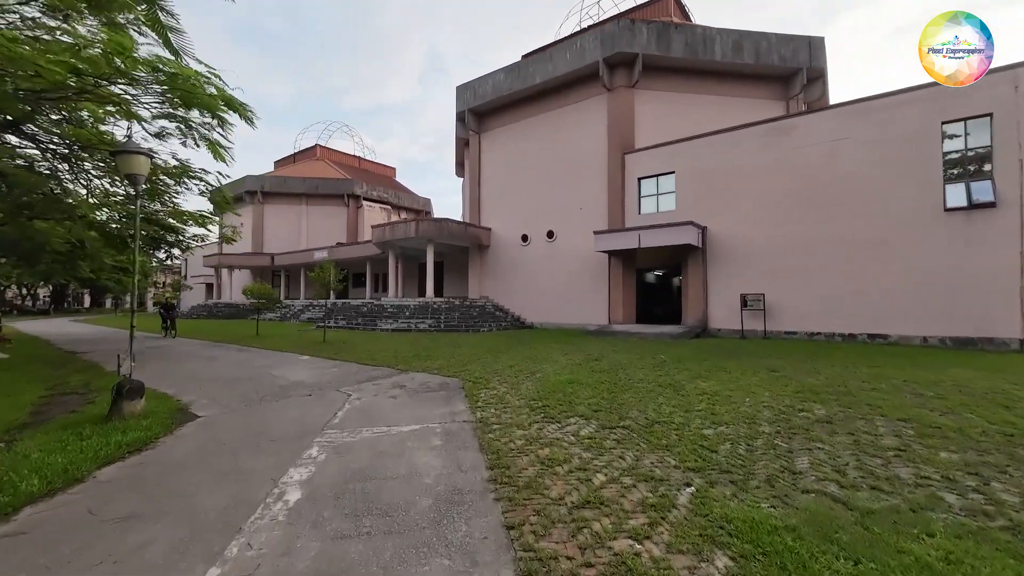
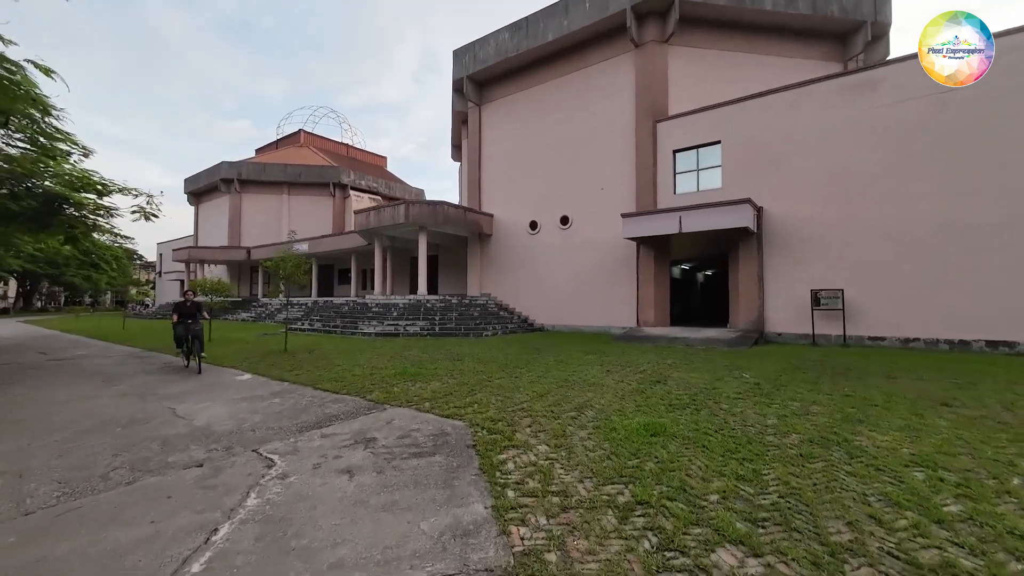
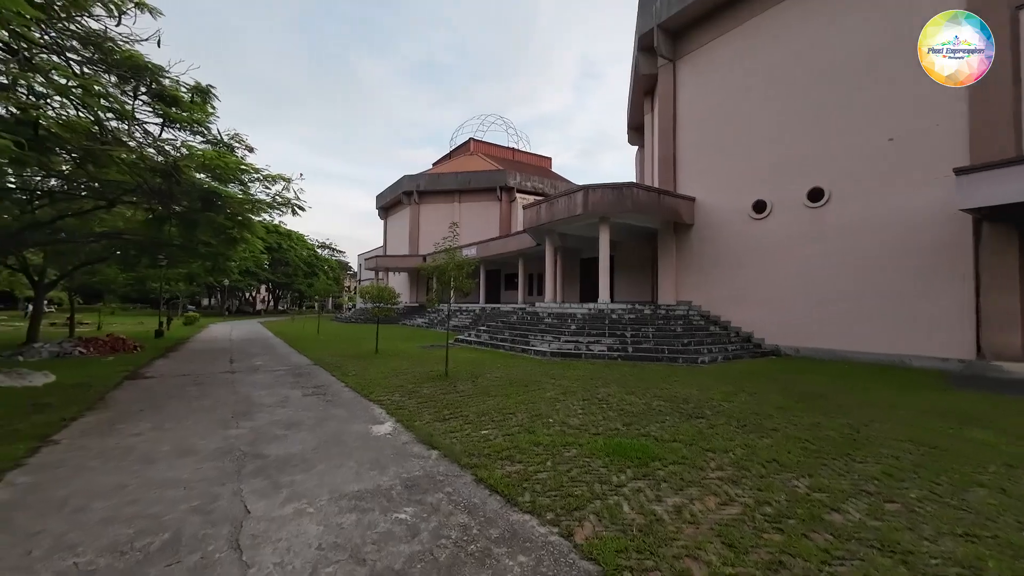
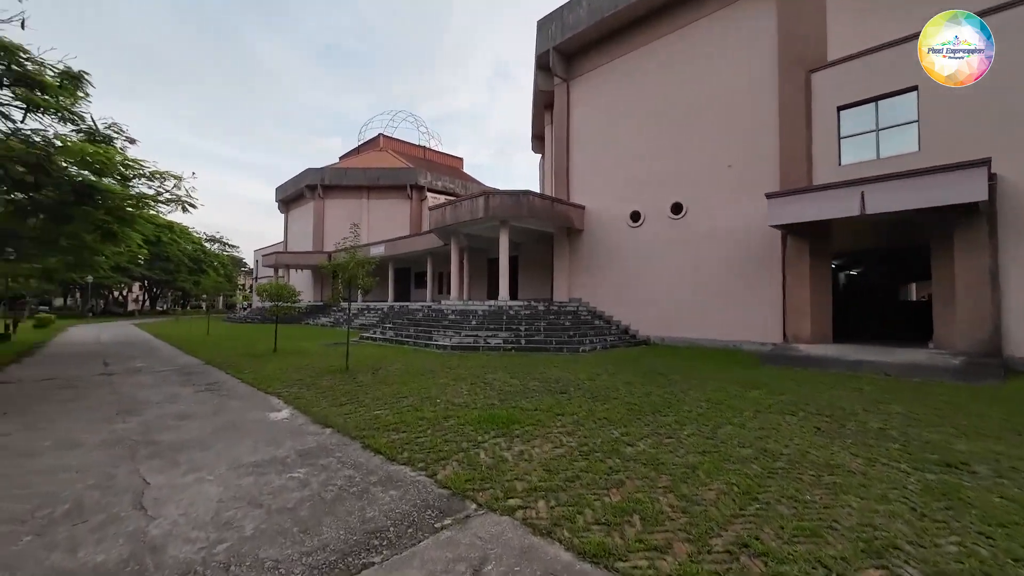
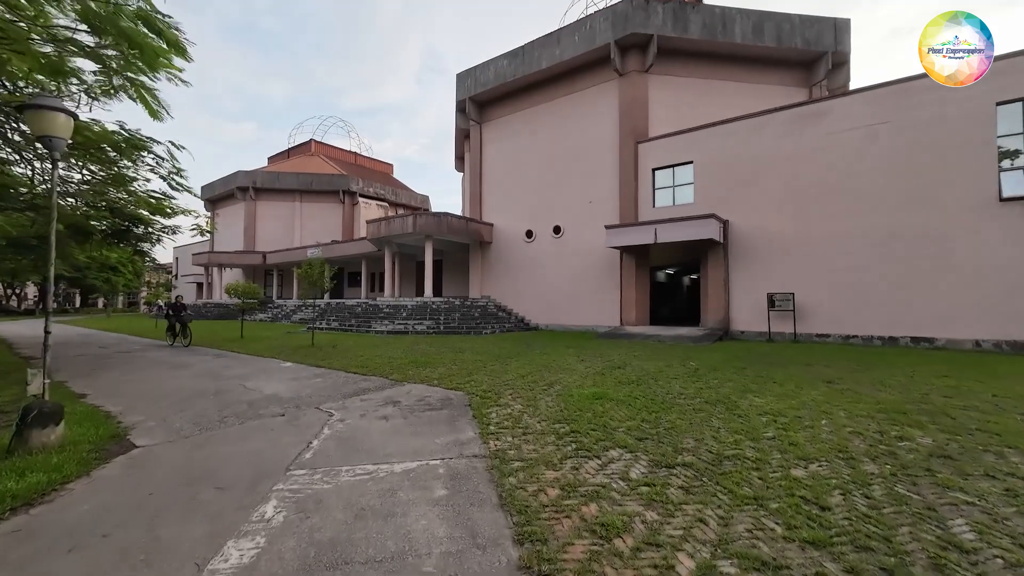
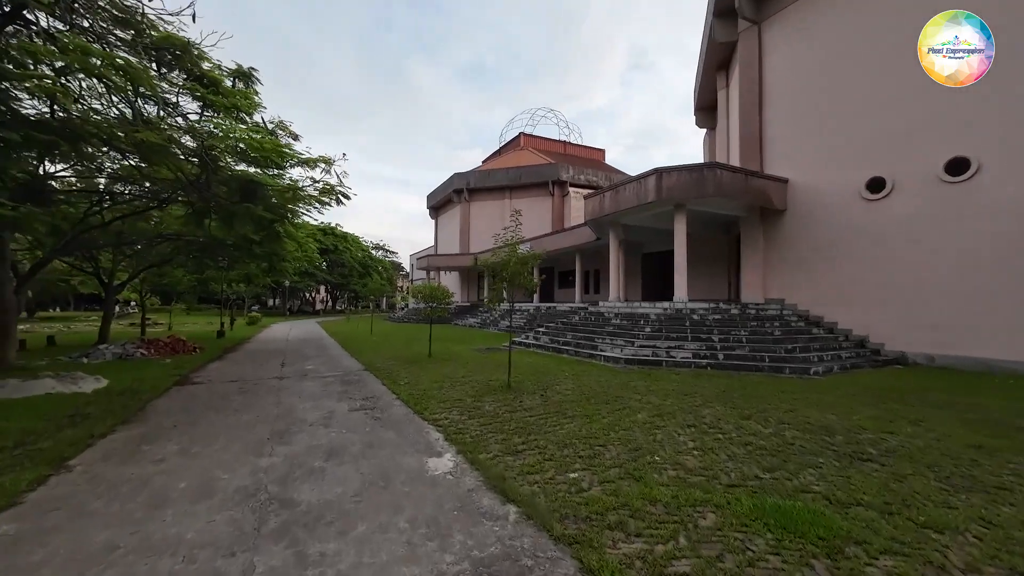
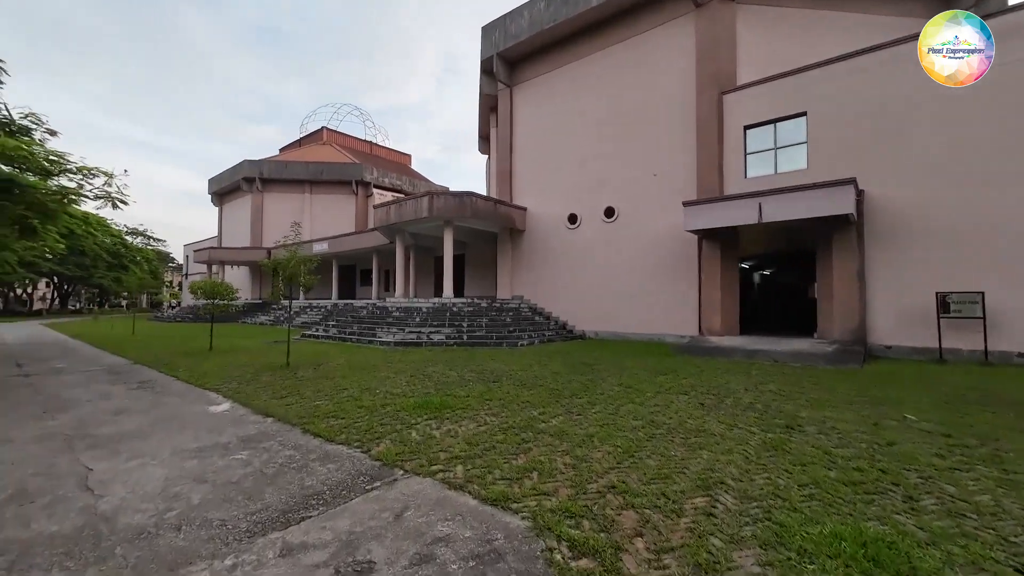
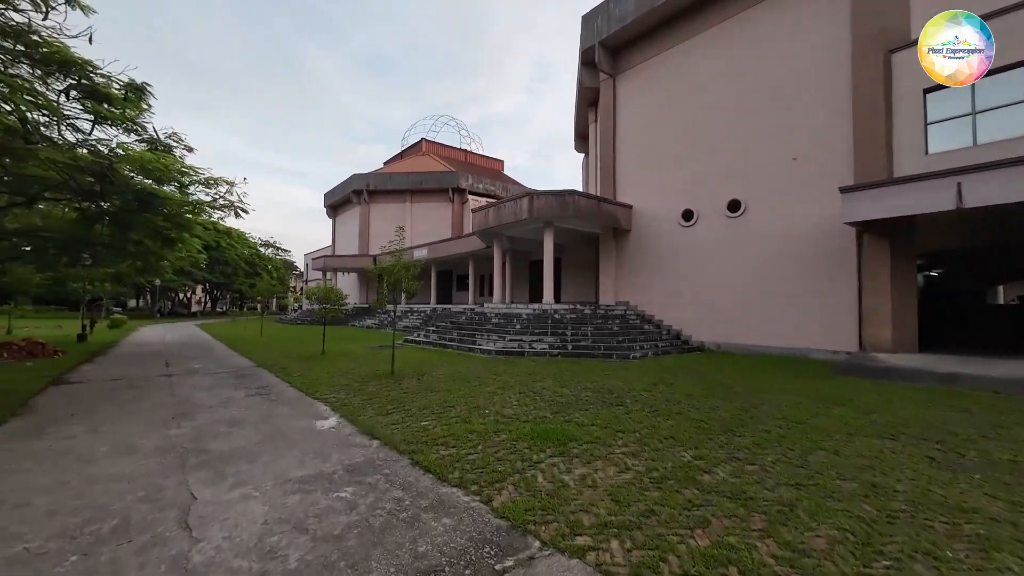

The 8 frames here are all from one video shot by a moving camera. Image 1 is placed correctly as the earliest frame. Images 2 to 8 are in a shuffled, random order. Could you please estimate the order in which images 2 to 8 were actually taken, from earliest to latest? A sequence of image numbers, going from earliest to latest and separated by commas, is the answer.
5, 2, 7, 4, 8, 3, 6
